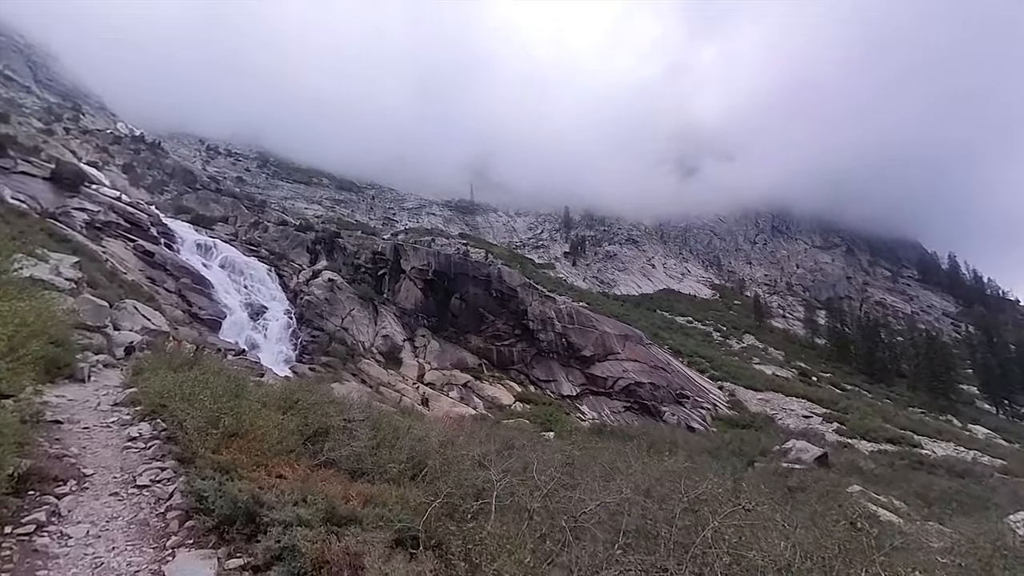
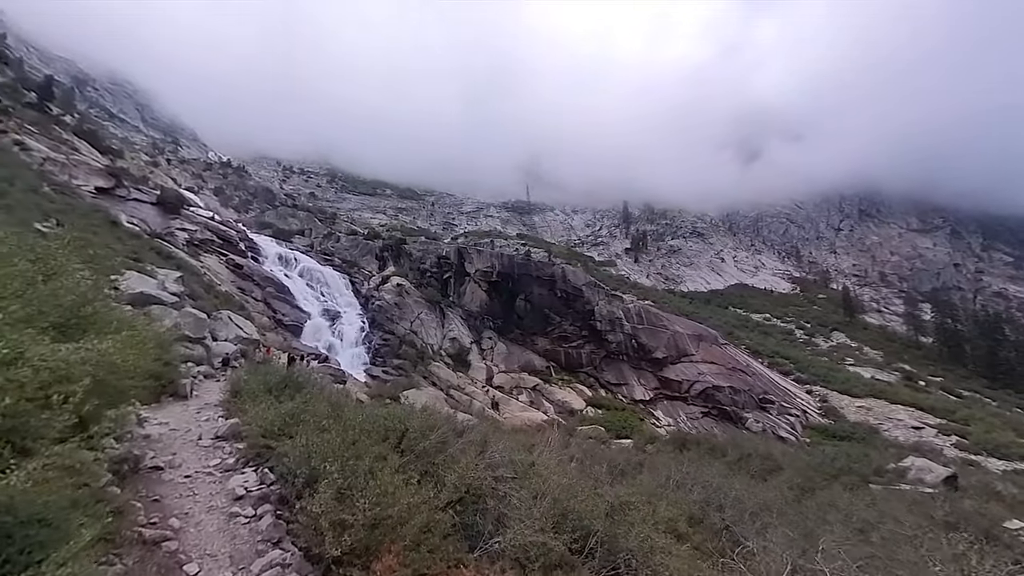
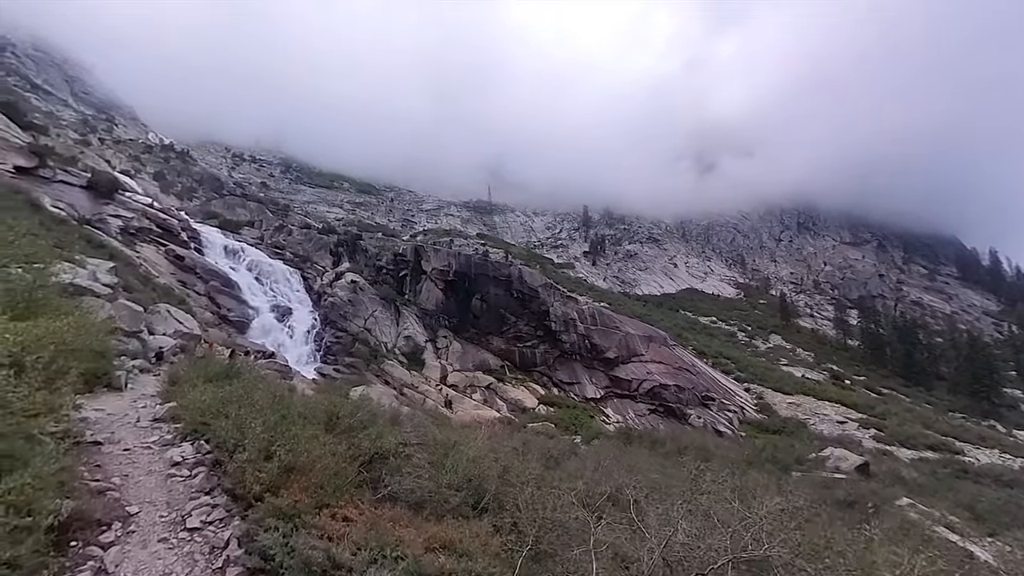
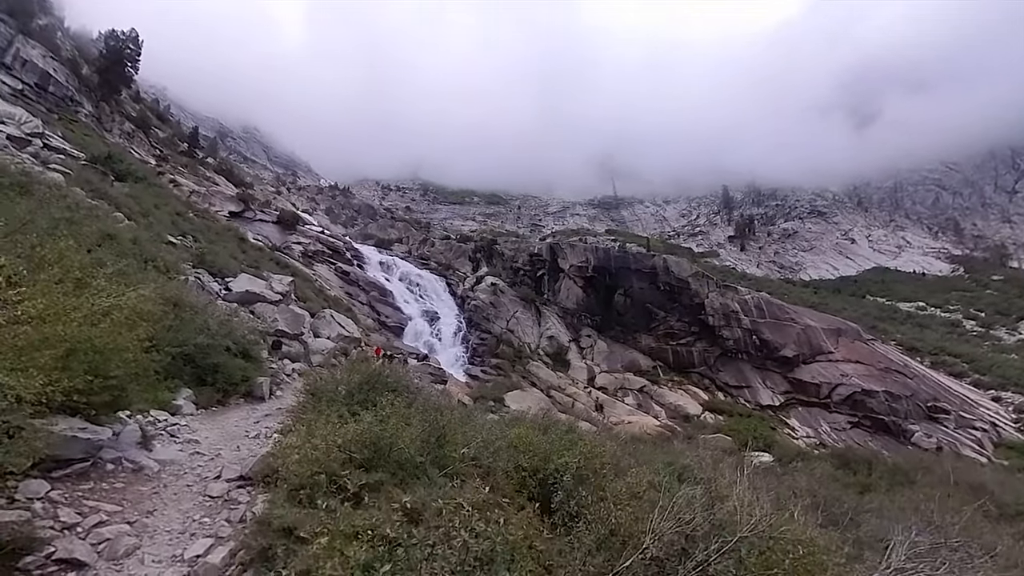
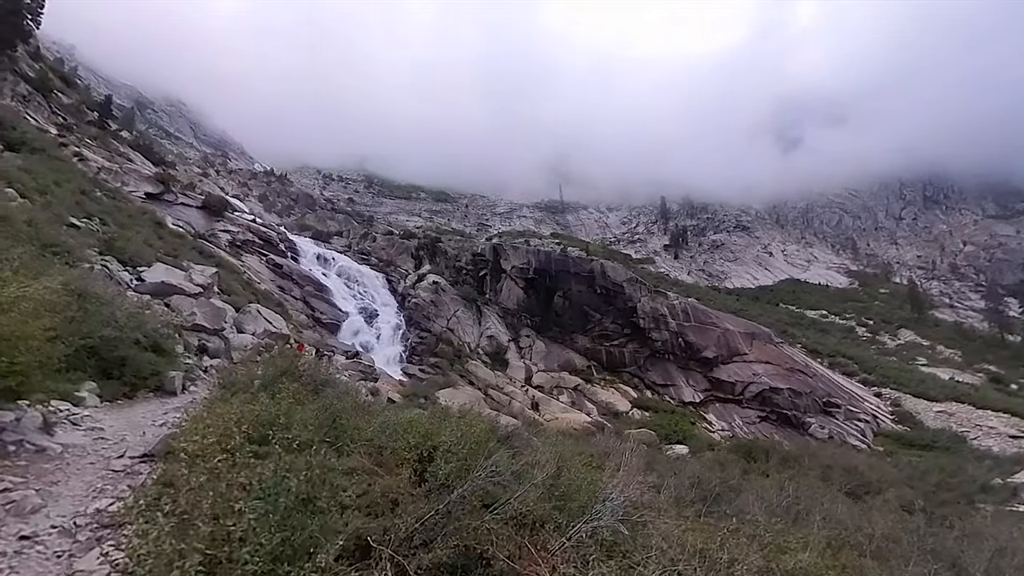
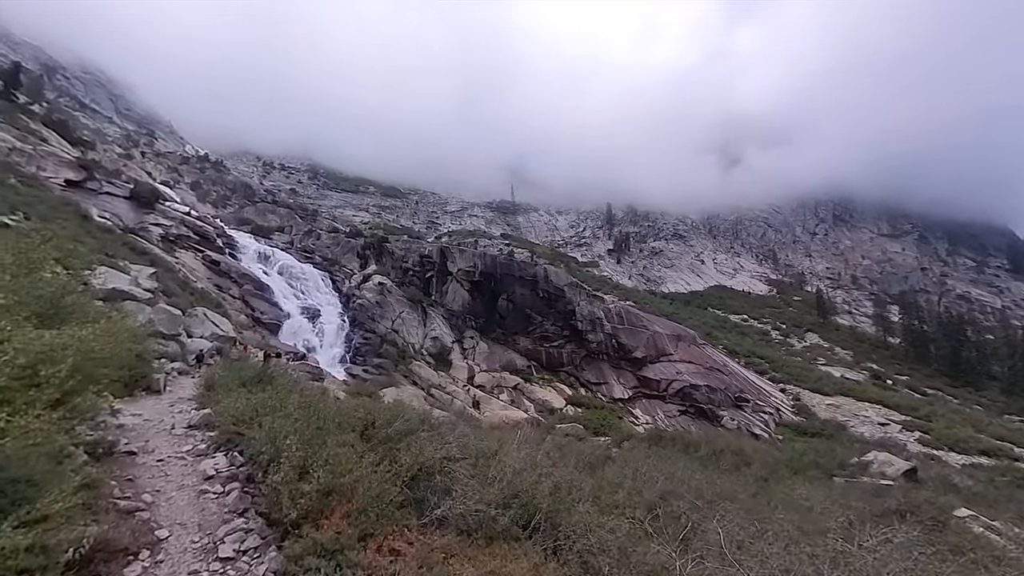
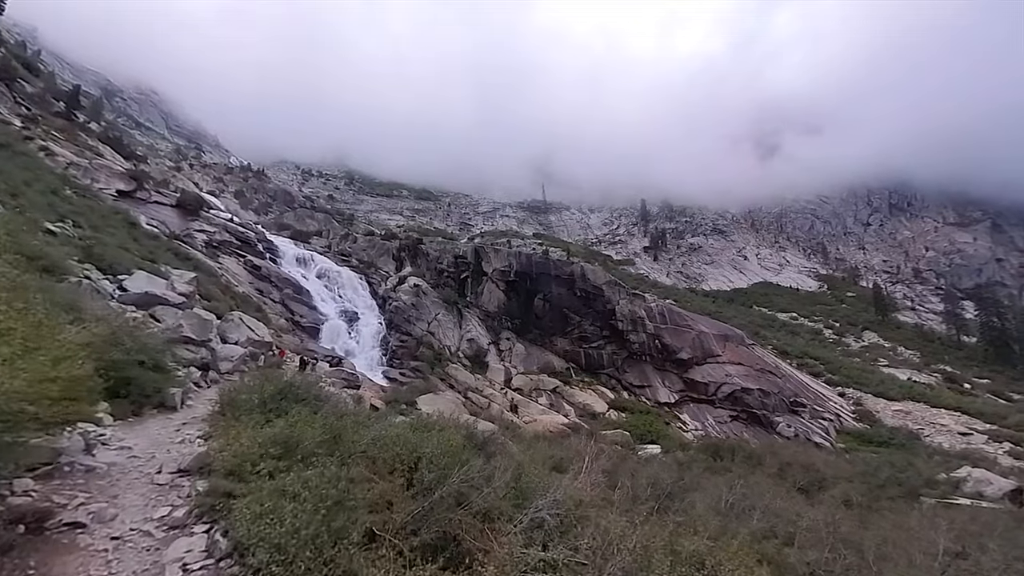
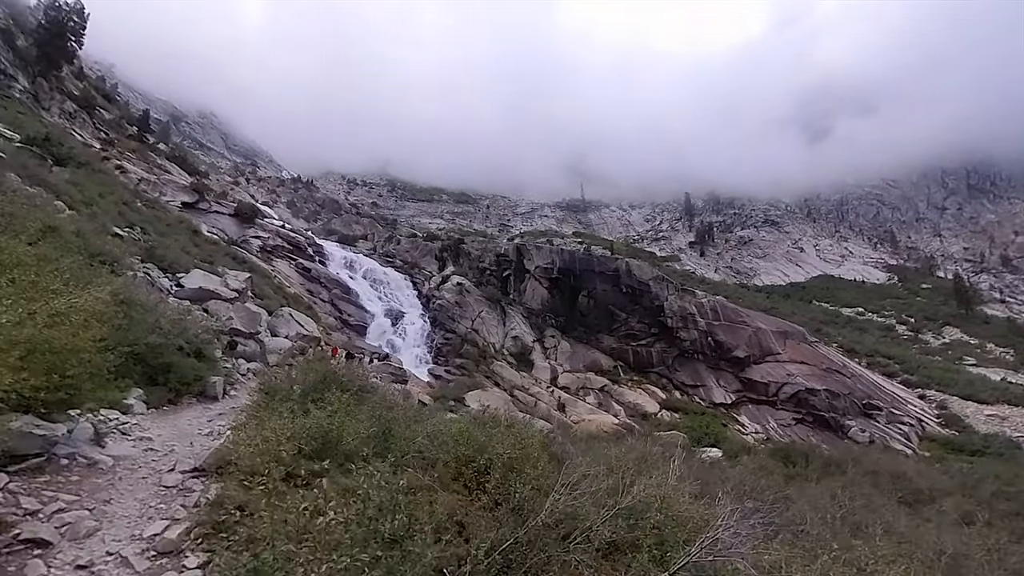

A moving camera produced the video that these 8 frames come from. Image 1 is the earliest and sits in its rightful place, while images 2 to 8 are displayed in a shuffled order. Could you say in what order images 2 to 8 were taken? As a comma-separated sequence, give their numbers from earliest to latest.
3, 6, 2, 7, 5, 8, 4
